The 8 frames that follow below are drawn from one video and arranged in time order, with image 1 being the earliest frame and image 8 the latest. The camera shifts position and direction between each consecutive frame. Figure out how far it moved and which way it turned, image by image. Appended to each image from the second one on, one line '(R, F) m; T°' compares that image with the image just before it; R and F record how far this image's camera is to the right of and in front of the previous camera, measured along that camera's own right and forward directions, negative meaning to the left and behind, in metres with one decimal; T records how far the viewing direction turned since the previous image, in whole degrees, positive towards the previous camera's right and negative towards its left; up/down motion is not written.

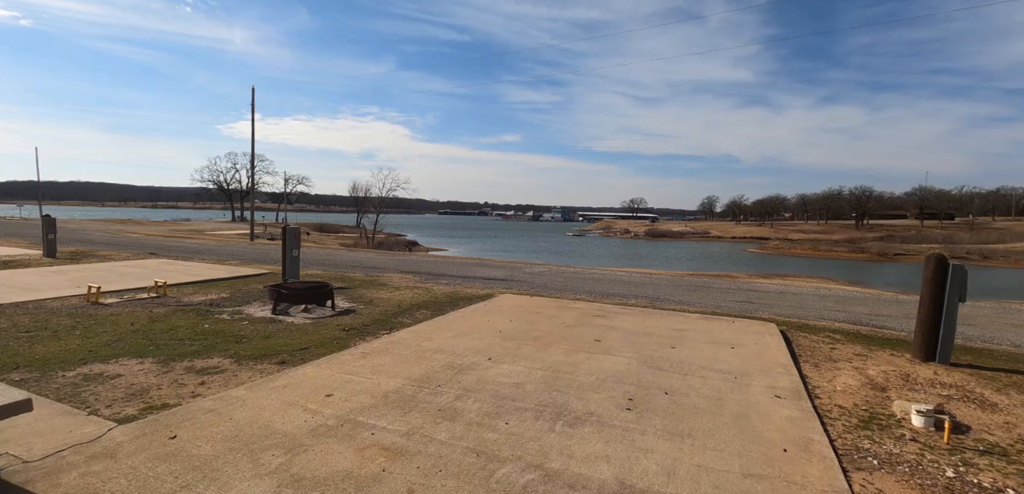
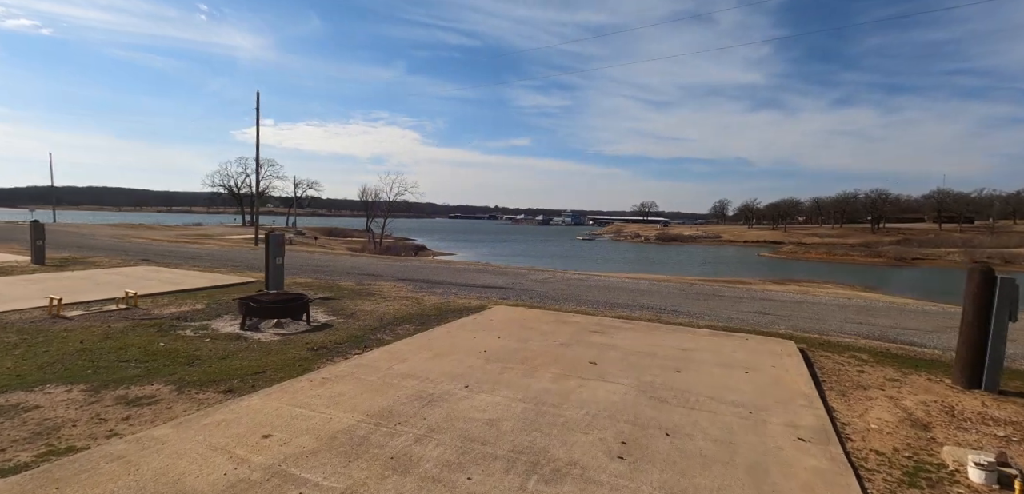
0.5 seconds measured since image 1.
(+0.3, +0.7) m; -1°
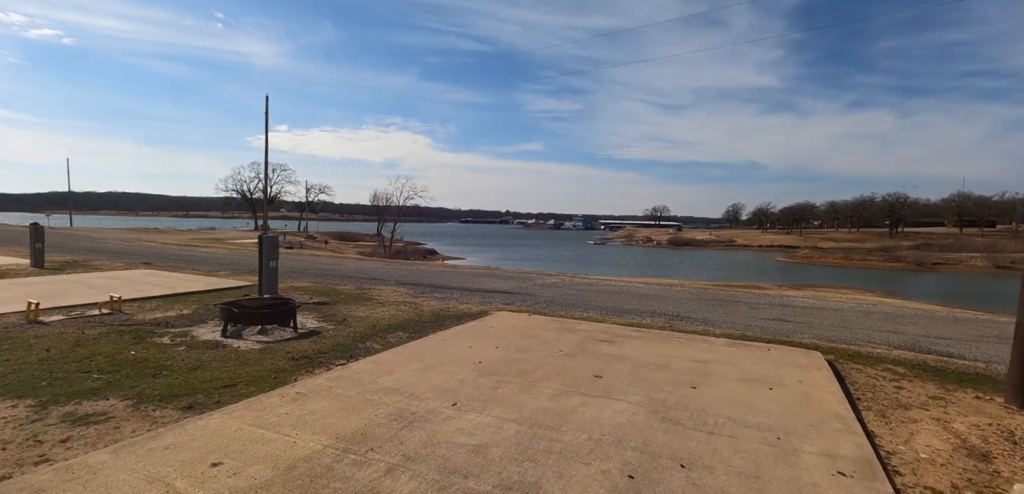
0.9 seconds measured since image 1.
(+0.2, +0.6) m; -1°
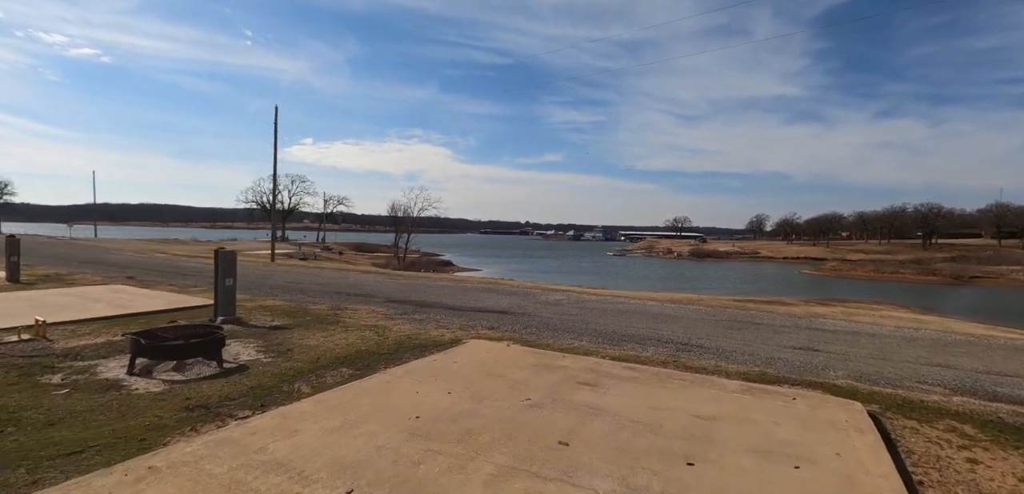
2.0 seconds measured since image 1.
(+0.7, +1.3) m; -2°
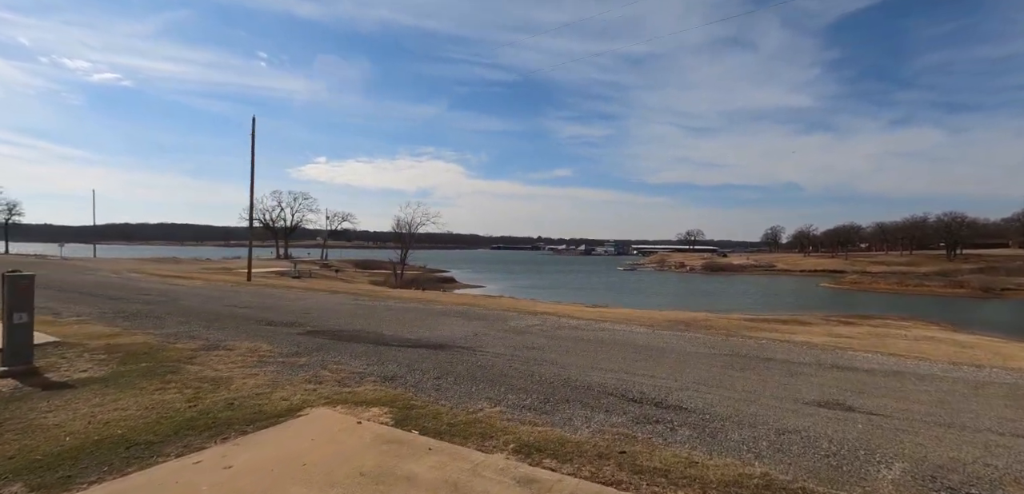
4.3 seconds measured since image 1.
(+1.5, +2.7) m; -1°
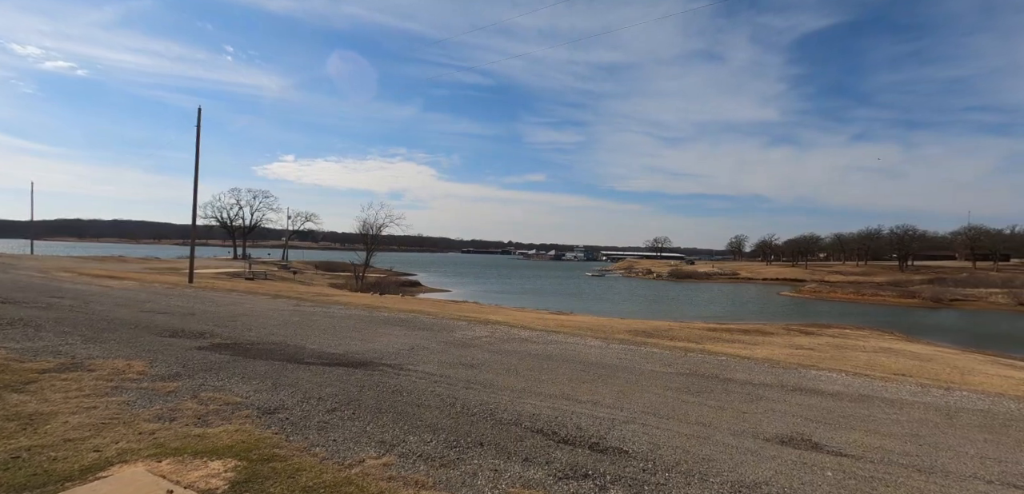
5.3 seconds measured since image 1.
(+0.7, +1.2) m; +3°
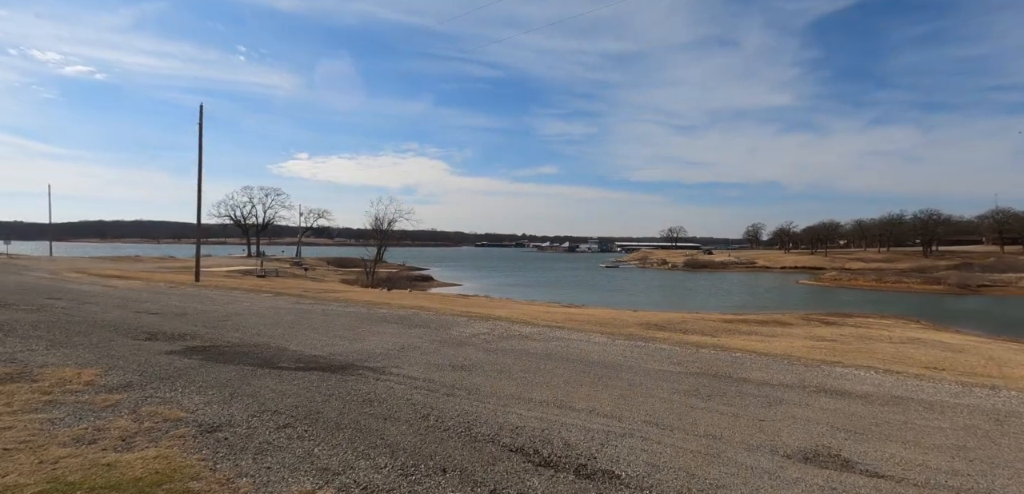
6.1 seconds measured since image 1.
(+0.4, +0.8) m; -2°
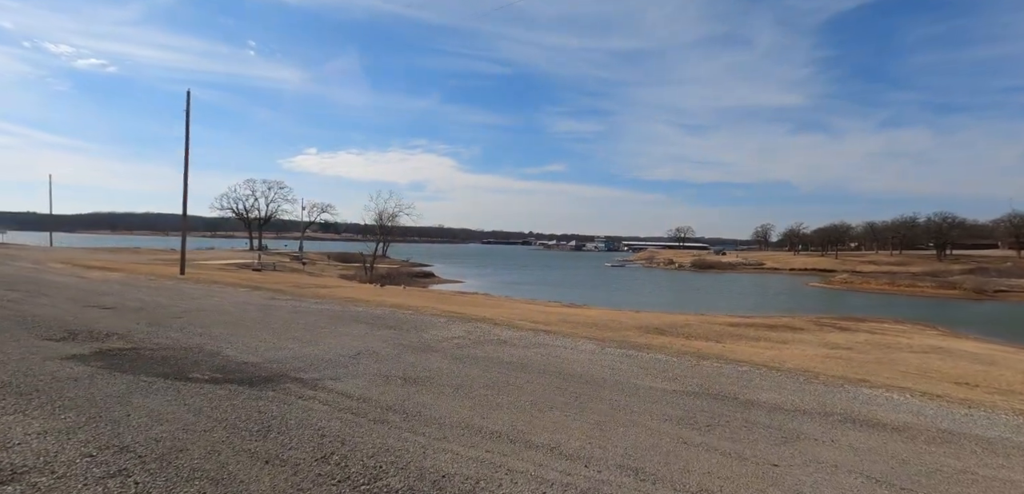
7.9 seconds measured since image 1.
(+0.7, +1.5) m; -1°
